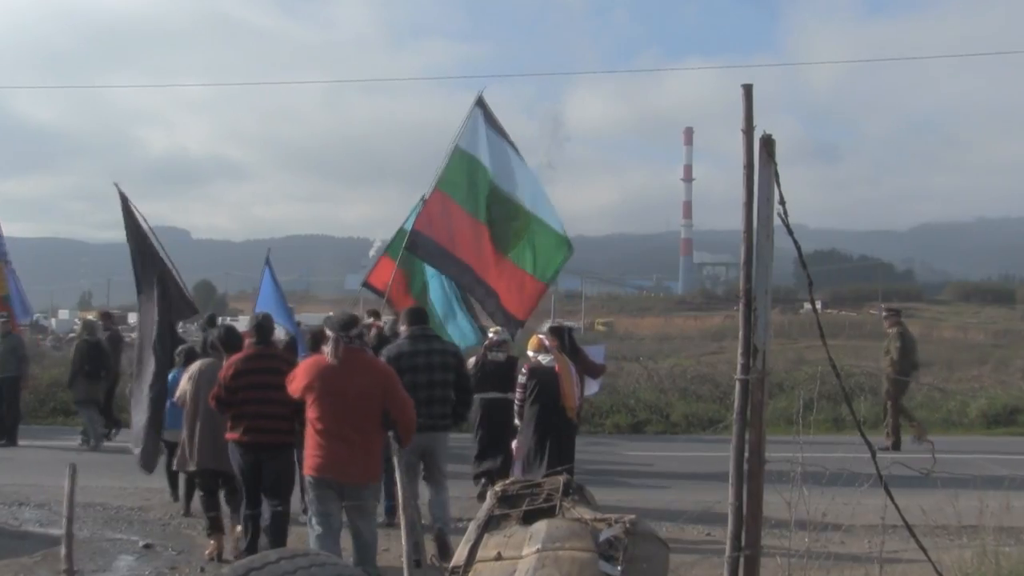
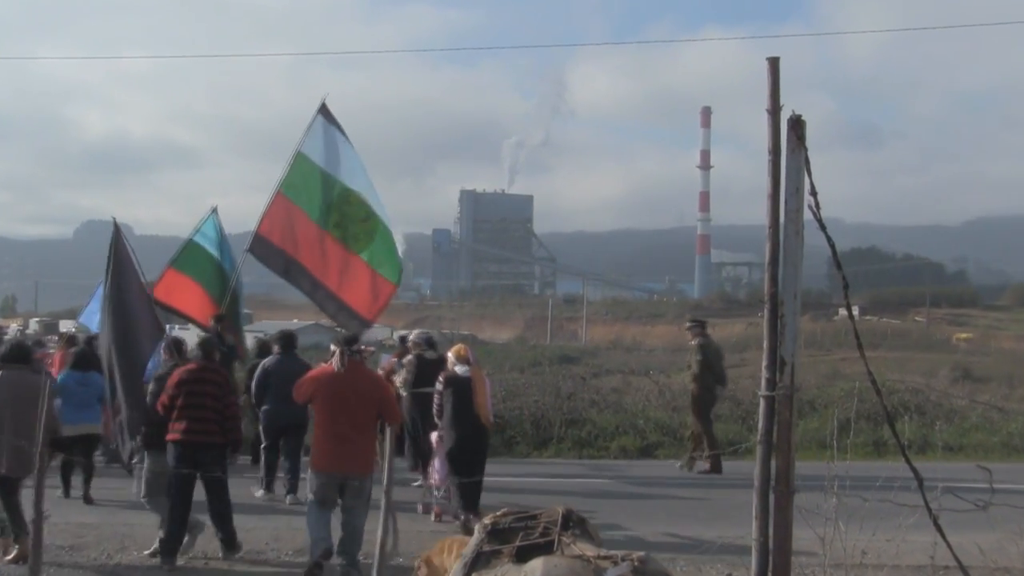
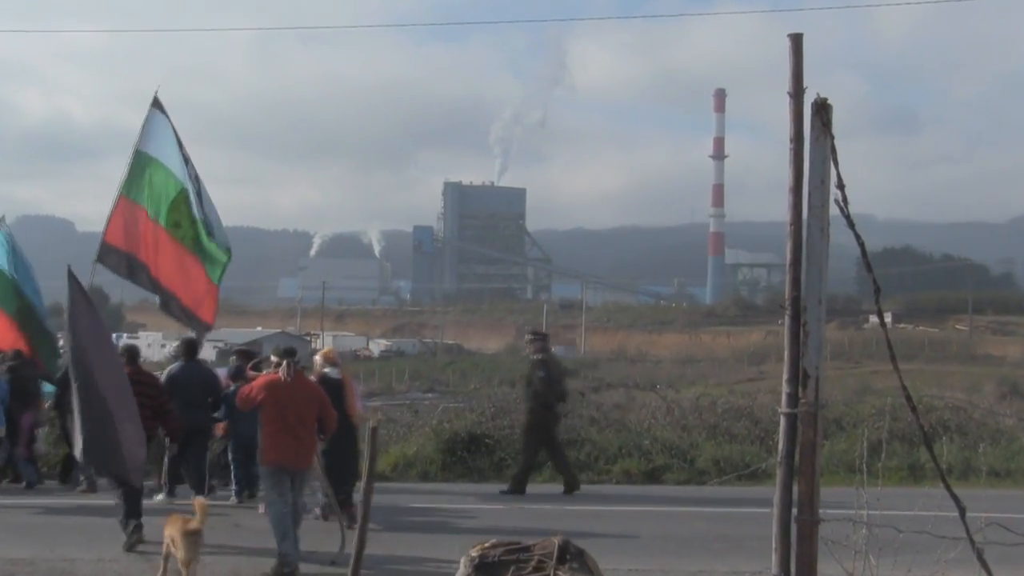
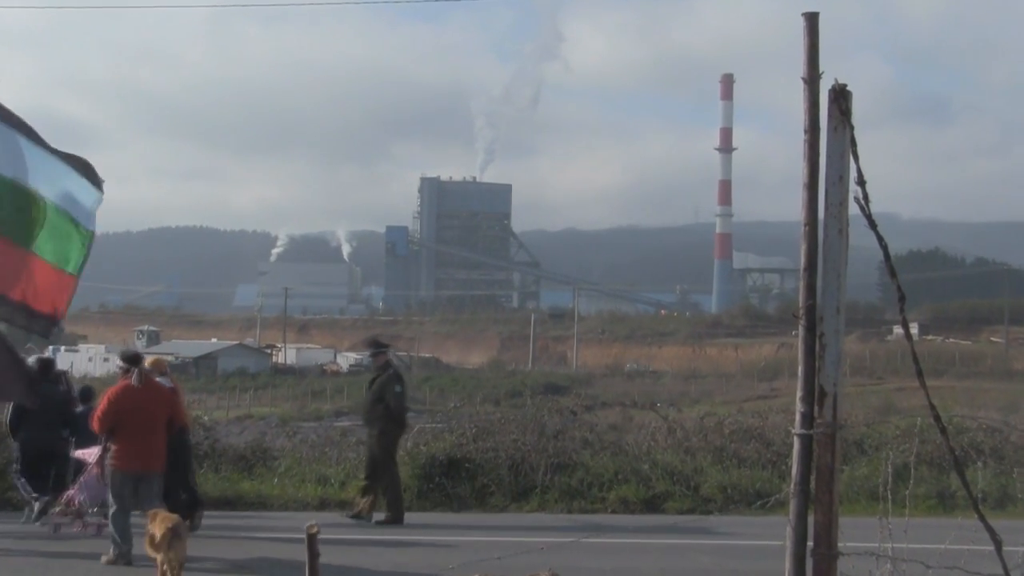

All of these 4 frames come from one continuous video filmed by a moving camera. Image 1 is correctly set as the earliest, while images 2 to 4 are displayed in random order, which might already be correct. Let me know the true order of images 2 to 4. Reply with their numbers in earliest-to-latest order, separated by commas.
2, 3, 4
